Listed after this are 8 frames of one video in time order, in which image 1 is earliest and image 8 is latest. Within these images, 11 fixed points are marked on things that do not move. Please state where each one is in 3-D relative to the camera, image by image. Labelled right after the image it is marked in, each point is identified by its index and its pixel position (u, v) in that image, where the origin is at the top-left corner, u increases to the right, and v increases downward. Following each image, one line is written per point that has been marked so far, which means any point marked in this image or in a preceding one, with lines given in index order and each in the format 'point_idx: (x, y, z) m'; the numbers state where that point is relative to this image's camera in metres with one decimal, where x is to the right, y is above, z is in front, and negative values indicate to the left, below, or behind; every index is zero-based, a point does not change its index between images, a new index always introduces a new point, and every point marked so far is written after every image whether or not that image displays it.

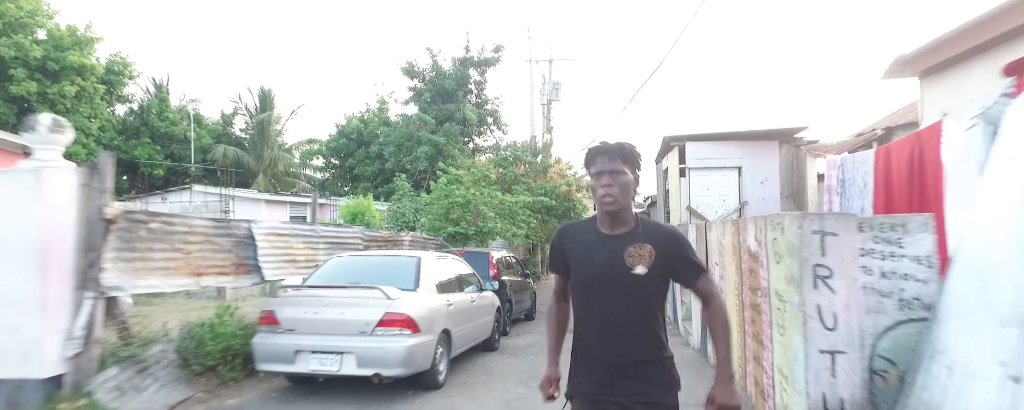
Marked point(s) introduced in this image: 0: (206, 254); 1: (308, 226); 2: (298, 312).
0: (-3.6, -0.6, +6.8) m
1: (-3.1, -0.3, +8.8) m
2: (-2.2, -1.1, +5.8) m
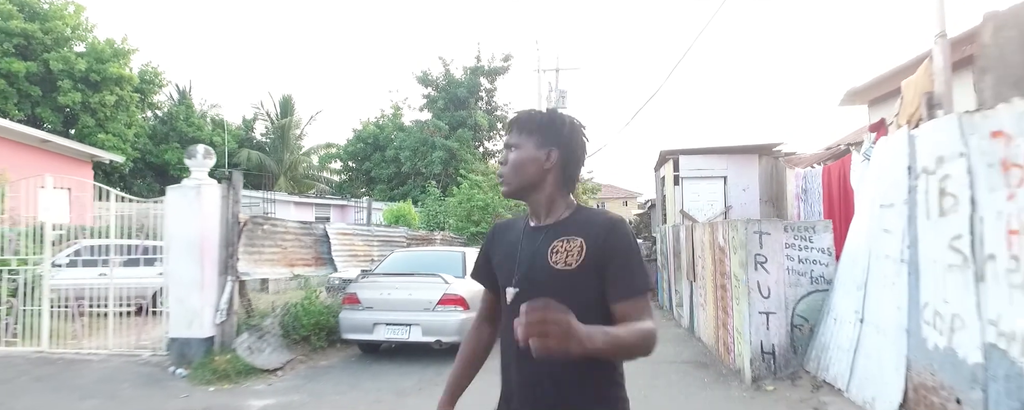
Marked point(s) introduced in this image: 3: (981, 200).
0: (-3.2, -0.6, +8.5) m
1: (-2.7, -0.4, +10.6) m
2: (-1.9, -1.2, +7.6) m
3: (+2.5, 0.0, +3.0) m
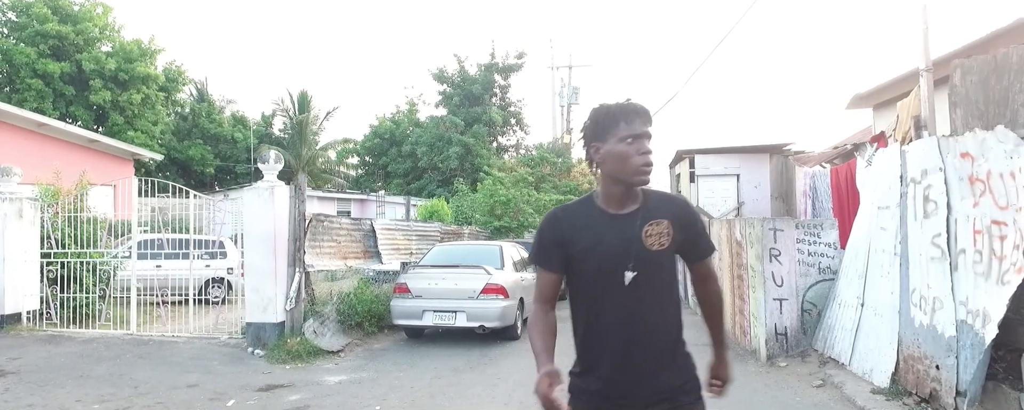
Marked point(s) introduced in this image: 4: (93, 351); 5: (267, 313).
0: (-2.7, -0.6, +9.4) m
1: (-2.2, -0.4, +11.4) m
2: (-1.3, -1.2, +8.4) m
3: (+2.9, 0.0, +3.8) m
4: (-5.3, -1.9, +7.2) m
5: (-3.2, -1.4, +7.5) m
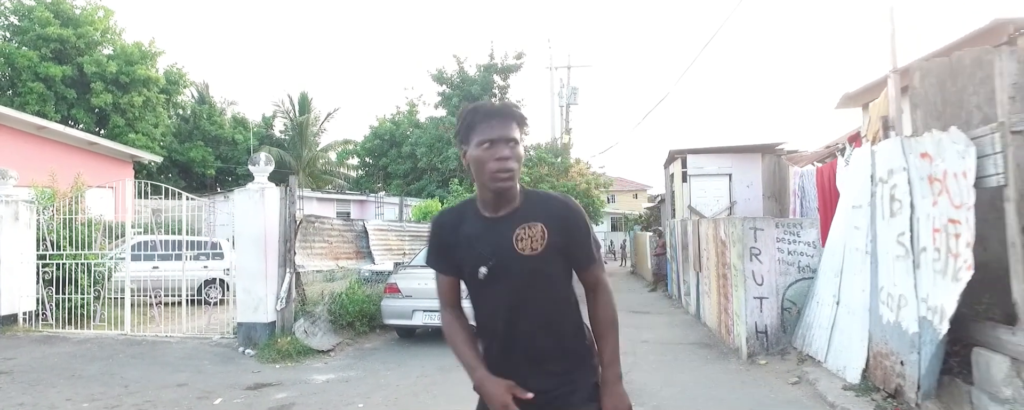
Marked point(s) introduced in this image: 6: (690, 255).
0: (-2.8, -0.6, +9.5) m
1: (-2.3, -0.4, +11.5) m
2: (-1.5, -1.2, +8.5) m
3: (+2.7, 0.0, +3.8) m
4: (-5.5, -1.9, +7.3) m
5: (-3.4, -1.4, +7.6) m
6: (+3.3, -0.9, +10.6) m
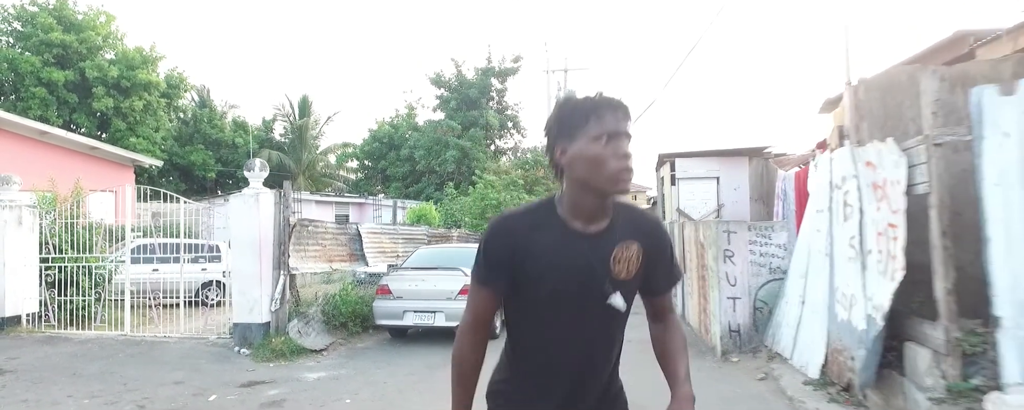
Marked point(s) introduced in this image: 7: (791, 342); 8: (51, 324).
0: (-3.0, -0.7, +9.7) m
1: (-2.5, -0.5, +11.8) m
2: (-1.7, -1.2, +8.8) m
3: (+2.5, 0.0, +4.1) m
4: (-5.7, -2.0, +7.6) m
5: (-3.6, -1.5, +7.8) m
6: (+3.1, -1.0, +10.9) m
7: (+2.7, -1.3, +5.6) m
8: (-7.4, -1.9, +9.1) m
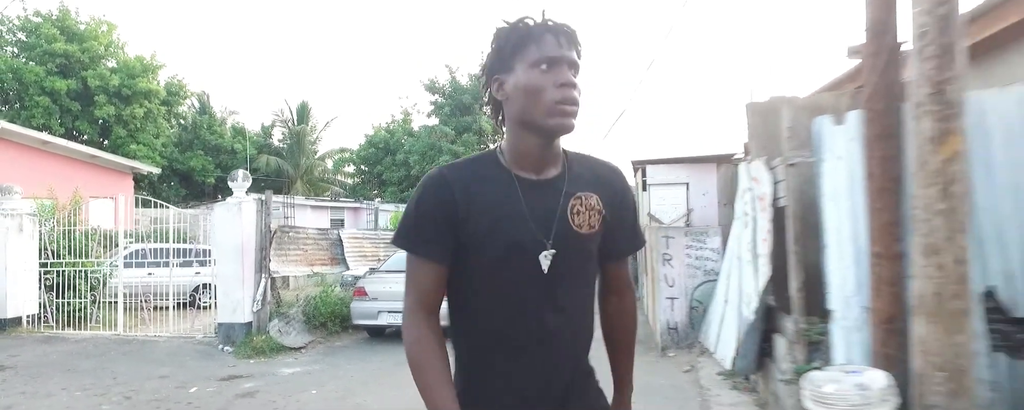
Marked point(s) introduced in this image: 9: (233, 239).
0: (-3.6, -0.8, +10.3) m
1: (-3.0, -0.6, +12.4) m
2: (-2.2, -1.4, +9.4) m
3: (+2.0, -0.1, +4.7) m
4: (-6.2, -2.1, +8.2) m
5: (-4.1, -1.6, +8.4) m
6: (+2.6, -1.1, +11.4) m
7: (+2.2, -1.4, +6.1) m
8: (-7.9, -2.0, +9.7) m
9: (-4.2, -0.5, +8.5) m
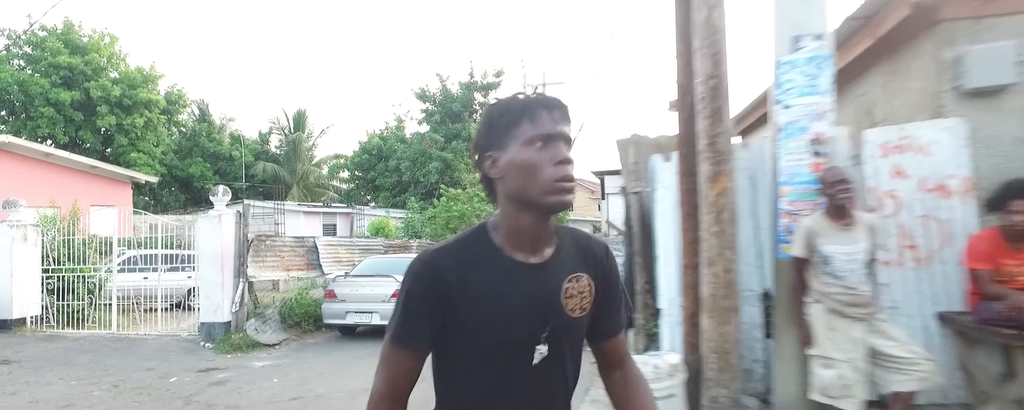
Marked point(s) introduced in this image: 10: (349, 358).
0: (-4.3, -1.0, +11.3) m
1: (-3.8, -0.8, +13.4) m
2: (-3.0, -1.6, +10.4) m
3: (+1.2, -0.3, +5.6) m
4: (-7.0, -2.3, +9.2) m
5: (-4.9, -1.8, +9.4) m
6: (+1.8, -1.3, +12.4) m
7: (+1.4, -1.6, +7.1) m
8: (-8.7, -2.2, +10.7) m
9: (-5.0, -0.7, +9.5) m
10: (-2.5, -2.4, +8.8) m
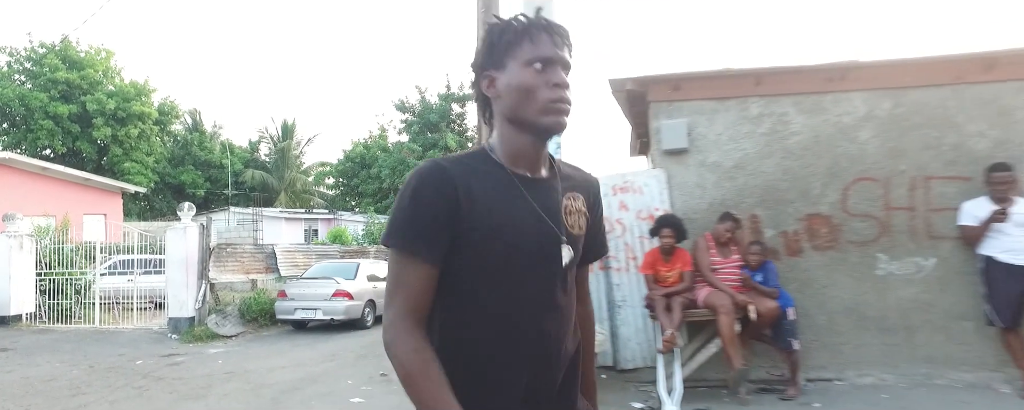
0: (-5.9, -1.3, +13.1) m
1: (-5.4, -1.1, +15.1) m
2: (-4.6, -1.8, +12.1) m
3: (-0.4, -0.5, +7.3) m
4: (-8.6, -2.5, +10.9) m
5: (-6.5, -2.1, +11.2) m
6: (+0.3, -1.6, +14.1) m
7: (-0.2, -1.9, +8.8) m
8: (-10.3, -2.5, +12.4) m
9: (-6.6, -1.0, +11.2) m
10: (-4.1, -2.6, +10.5) m
